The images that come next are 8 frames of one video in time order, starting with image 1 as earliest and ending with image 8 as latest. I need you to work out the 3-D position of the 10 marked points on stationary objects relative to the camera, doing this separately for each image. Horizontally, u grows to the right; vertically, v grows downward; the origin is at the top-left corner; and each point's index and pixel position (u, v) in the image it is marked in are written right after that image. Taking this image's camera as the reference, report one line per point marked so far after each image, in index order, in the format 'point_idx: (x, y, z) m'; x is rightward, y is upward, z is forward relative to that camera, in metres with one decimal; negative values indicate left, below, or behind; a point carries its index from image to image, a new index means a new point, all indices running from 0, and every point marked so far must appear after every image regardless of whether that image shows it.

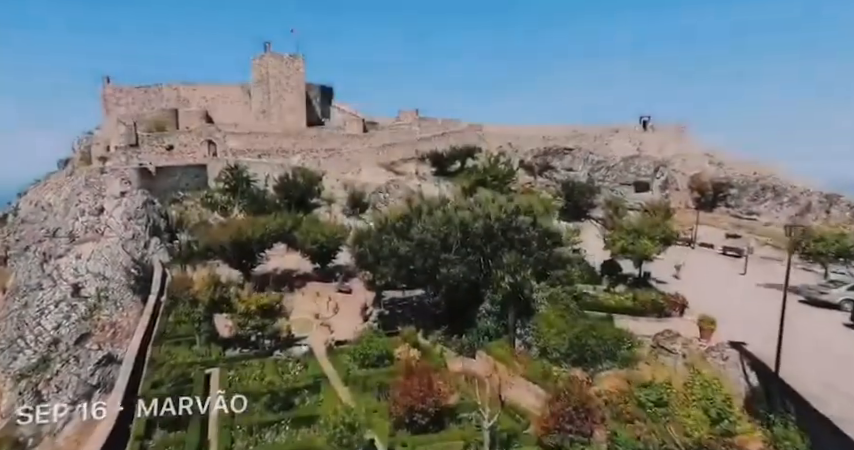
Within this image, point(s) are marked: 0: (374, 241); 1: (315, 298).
0: (-1.3, -0.5, +12.9) m
1: (-4.2, -2.7, +18.7) m
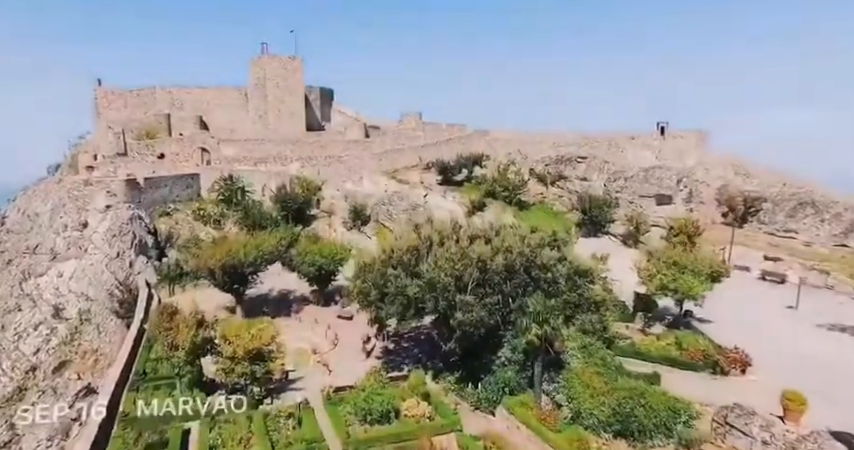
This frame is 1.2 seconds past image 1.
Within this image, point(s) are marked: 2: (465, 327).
0: (-1.1, -1.2, +11.3) m
1: (-3.9, -3.4, +17.1) m
2: (+0.8, -2.0, +10.0) m
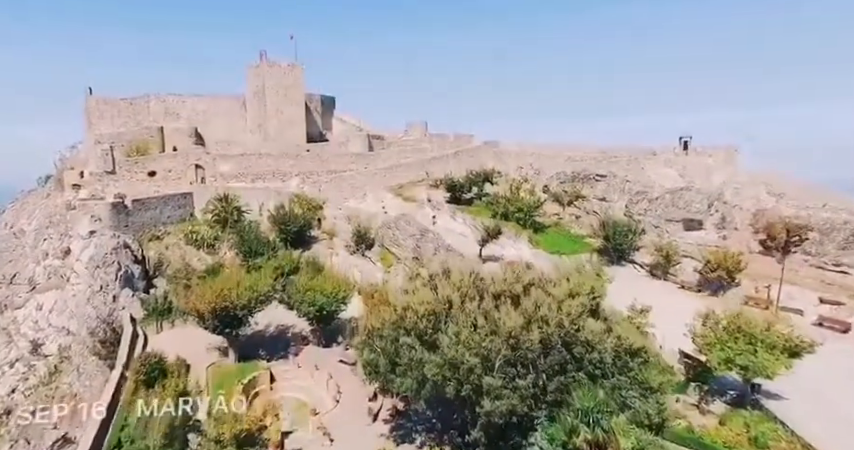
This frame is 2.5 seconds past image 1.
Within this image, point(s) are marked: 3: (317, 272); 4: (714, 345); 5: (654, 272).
0: (-0.7, -2.3, +9.6) m
1: (-3.6, -4.6, +15.4) m
2: (+1.1, -3.2, +8.3) m
3: (-4.3, -1.8, +19.3) m
4: (+5.3, -2.2, +9.1) m
5: (+8.6, -1.8, +18.7) m
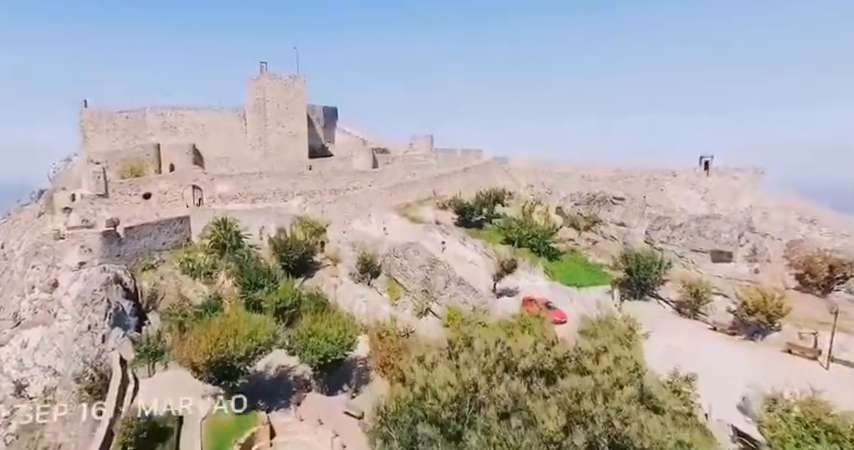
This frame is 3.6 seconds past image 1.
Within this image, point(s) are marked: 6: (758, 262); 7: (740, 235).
0: (-0.4, -3.5, +8.4) m
1: (-3.2, -5.8, +14.2) m
2: (+1.5, -4.4, +7.0) m
3: (-3.9, -3.0, +18.1) m
4: (+5.6, -3.4, +7.8) m
5: (+9.0, -3.0, +17.4) m
6: (+12.7, -1.4, +18.9) m
7: (+12.4, -0.4, +19.6) m
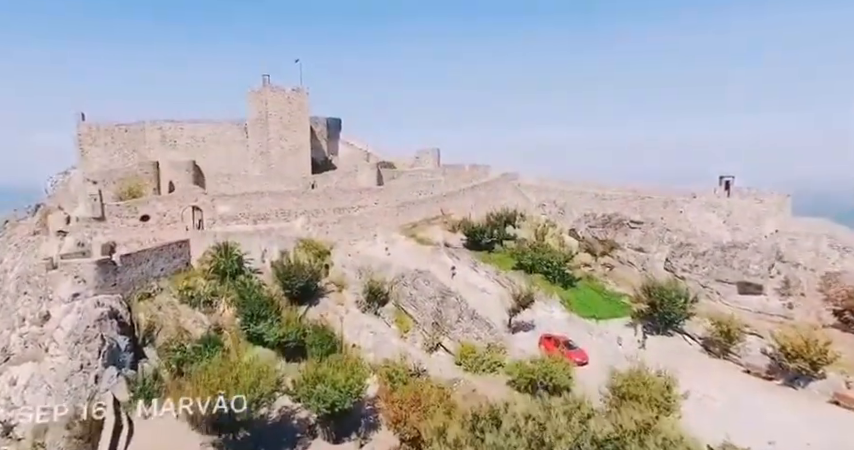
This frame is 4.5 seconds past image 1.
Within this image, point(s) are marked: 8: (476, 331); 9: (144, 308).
0: (0.0, -4.6, +7.4) m
1: (-2.8, -6.9, +13.2) m
2: (+1.9, -5.4, +6.0) m
3: (-3.5, -4.1, +17.1) m
4: (+6.0, -4.5, +6.8) m
5: (+9.4, -4.1, +16.4) m
6: (+13.1, -2.6, +17.9) m
7: (+12.8, -1.5, +18.6) m
8: (+1.8, -3.9, +18.1) m
9: (-11.5, -3.3, +20.0) m
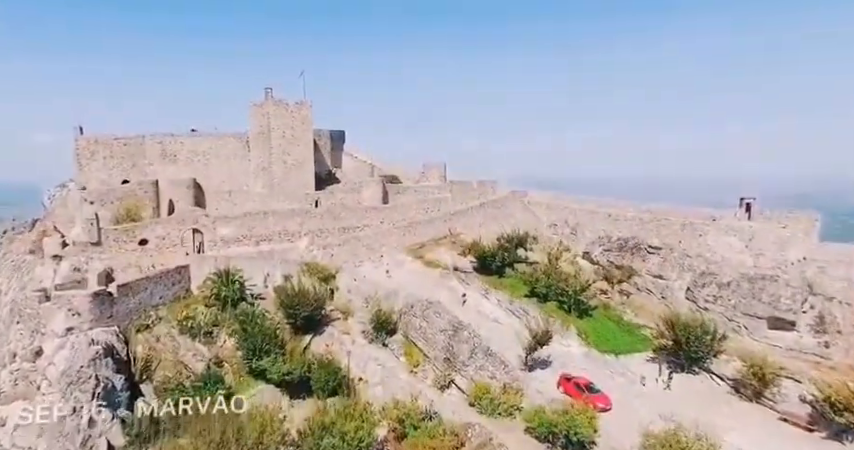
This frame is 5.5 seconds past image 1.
0: (+0.4, -5.7, +6.5) m
1: (-2.4, -8.0, +12.2) m
2: (+2.2, -6.5, +5.1) m
3: (-3.1, -5.2, +16.2) m
4: (+6.4, -5.5, +5.9) m
5: (+9.8, -5.2, +15.5) m
6: (+13.5, -3.7, +16.9) m
7: (+13.2, -2.6, +17.7) m
8: (+2.2, -5.0, +17.1) m
9: (-11.0, -4.4, +19.1) m
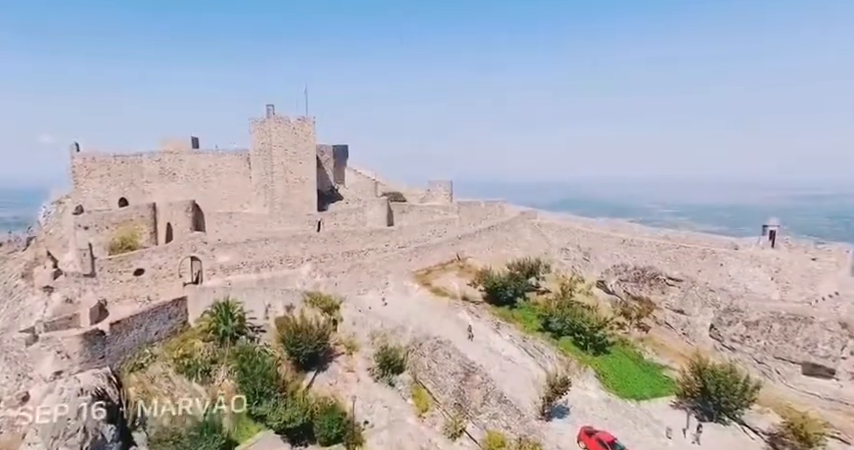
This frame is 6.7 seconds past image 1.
0: (+0.7, -6.9, +5.4) m
1: (-2.1, -9.2, +11.2) m
2: (+2.5, -7.7, +4.0) m
3: (-2.8, -6.5, +15.2) m
4: (+6.7, -6.7, +4.8) m
5: (+10.1, -6.5, +14.4) m
6: (+13.8, -4.9, +15.8) m
7: (+13.6, -3.9, +16.6) m
8: (+2.5, -6.2, +16.1) m
9: (-10.7, -5.7, +18.1) m
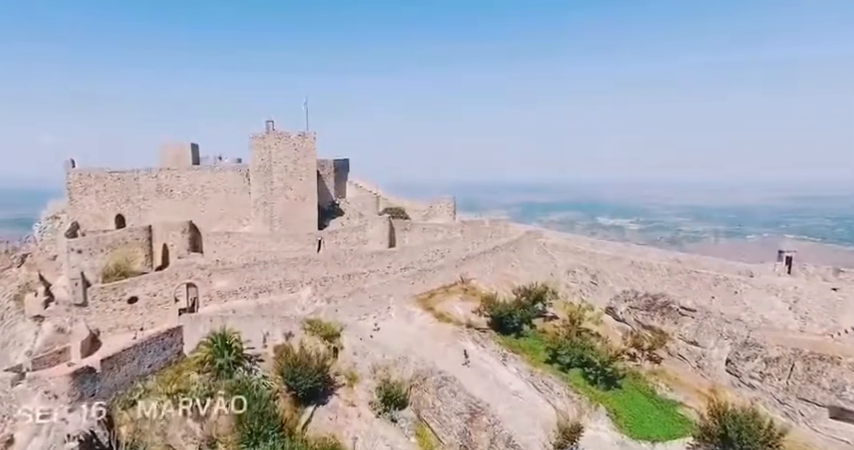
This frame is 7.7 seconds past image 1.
0: (+0.8, -7.9, +4.6) m
1: (-1.9, -10.3, +10.4) m
2: (+2.6, -8.7, +3.3) m
3: (-2.6, -7.6, +14.4) m
4: (+6.8, -7.8, +4.0) m
5: (+10.3, -7.5, +13.6) m
6: (+14.0, -6.0, +15.0) m
7: (+13.7, -5.0, +15.8) m
8: (+2.7, -7.3, +15.3) m
9: (-10.6, -6.8, +17.4) m
